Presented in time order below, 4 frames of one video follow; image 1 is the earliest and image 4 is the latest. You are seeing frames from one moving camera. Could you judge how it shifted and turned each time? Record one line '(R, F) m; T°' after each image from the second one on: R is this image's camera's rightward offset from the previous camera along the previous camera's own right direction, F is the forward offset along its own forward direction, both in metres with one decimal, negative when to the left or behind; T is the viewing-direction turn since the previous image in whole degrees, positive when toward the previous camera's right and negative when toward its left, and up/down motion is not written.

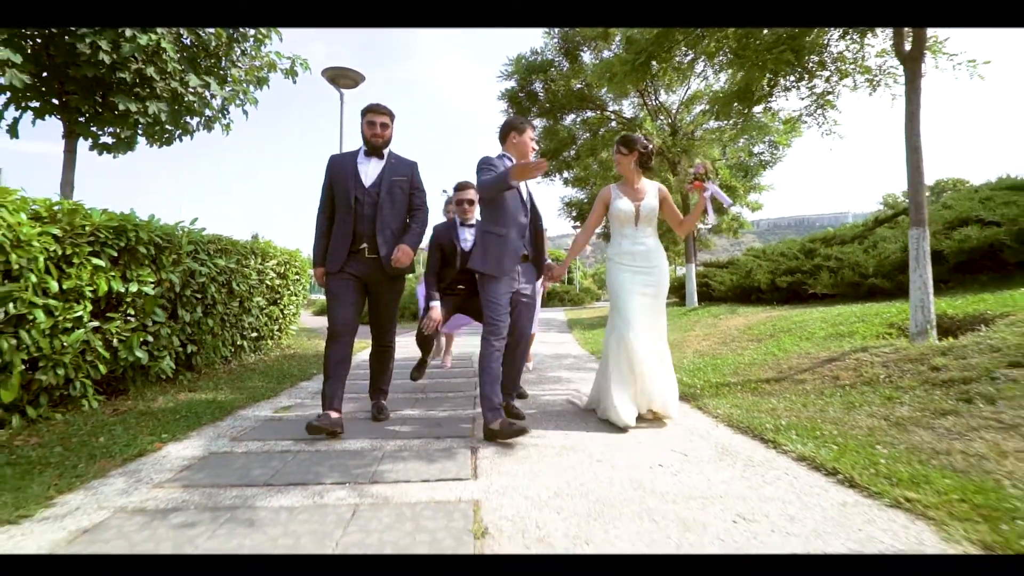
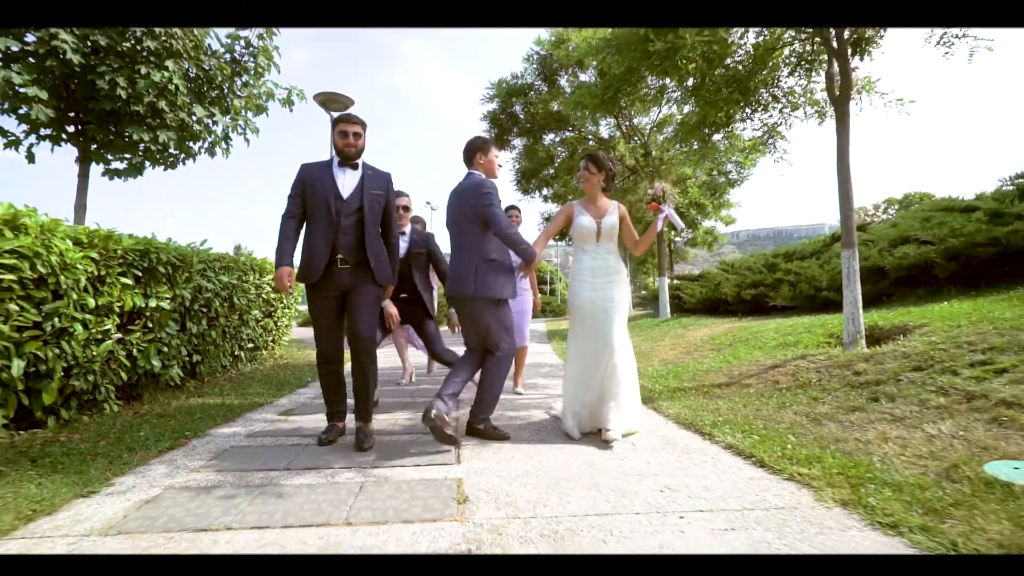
(0.0, -0.6) m; +2°
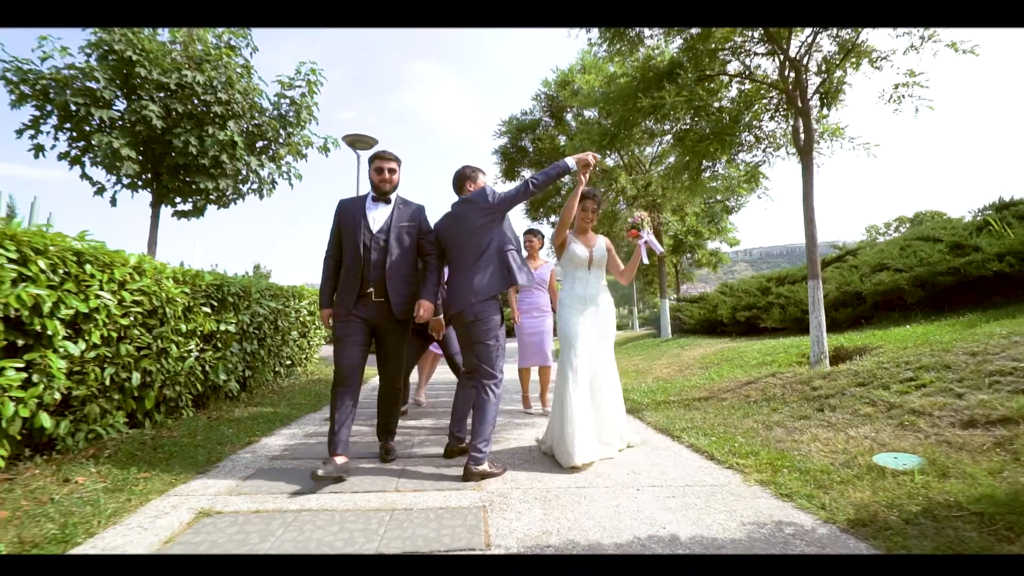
(+0.1, -1.0) m; -1°
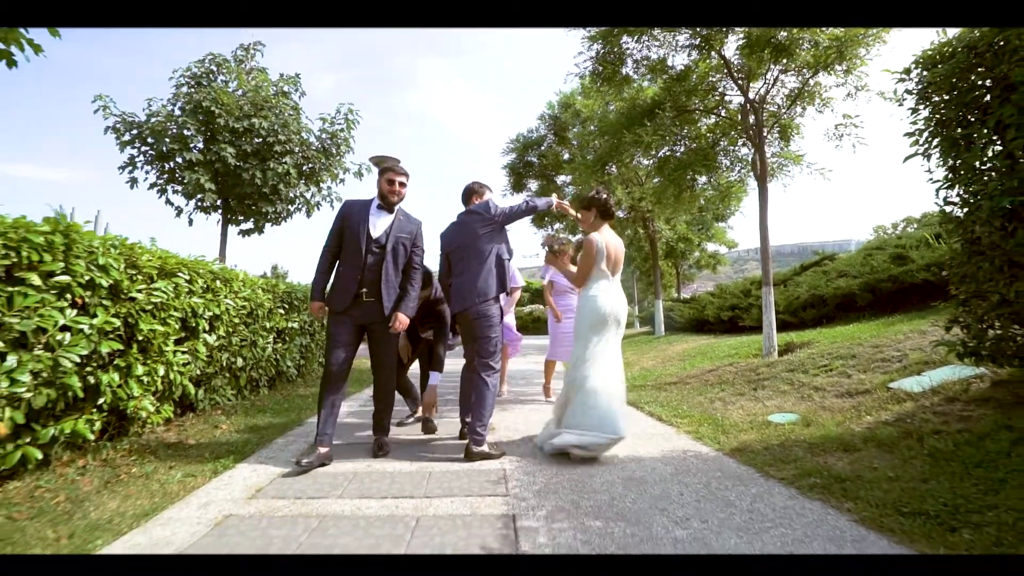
(+0.1, -1.5) m; -1°
